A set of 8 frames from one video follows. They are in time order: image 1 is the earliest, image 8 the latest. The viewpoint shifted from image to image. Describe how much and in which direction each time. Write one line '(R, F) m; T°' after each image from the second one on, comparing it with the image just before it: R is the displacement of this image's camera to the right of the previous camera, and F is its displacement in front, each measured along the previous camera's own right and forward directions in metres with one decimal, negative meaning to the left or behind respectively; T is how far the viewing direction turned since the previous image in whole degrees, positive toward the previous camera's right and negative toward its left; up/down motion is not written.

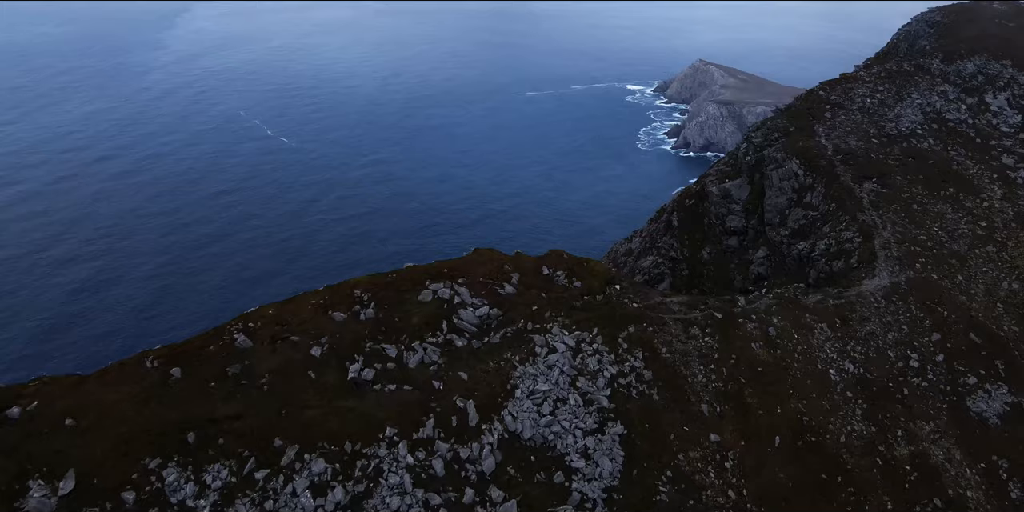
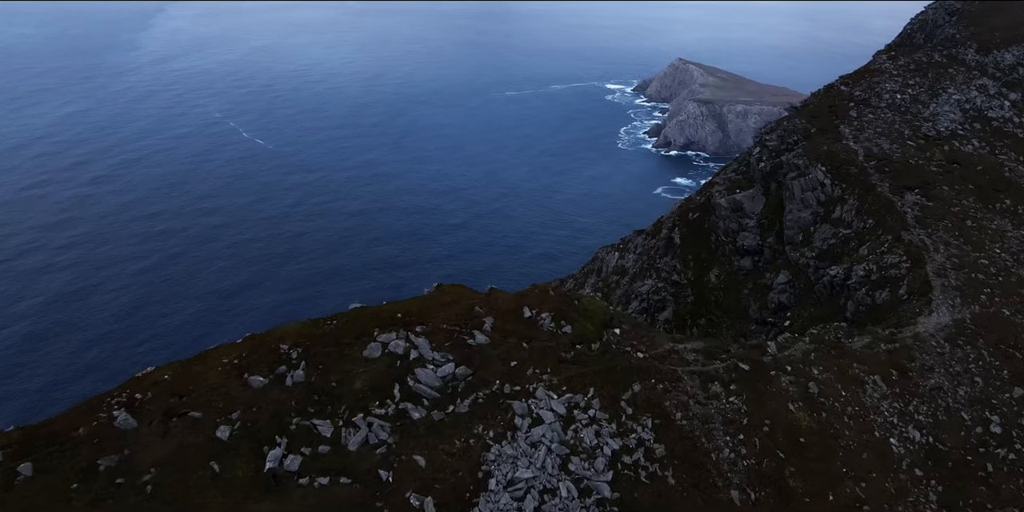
(+0.4, +5.5) m; +2°
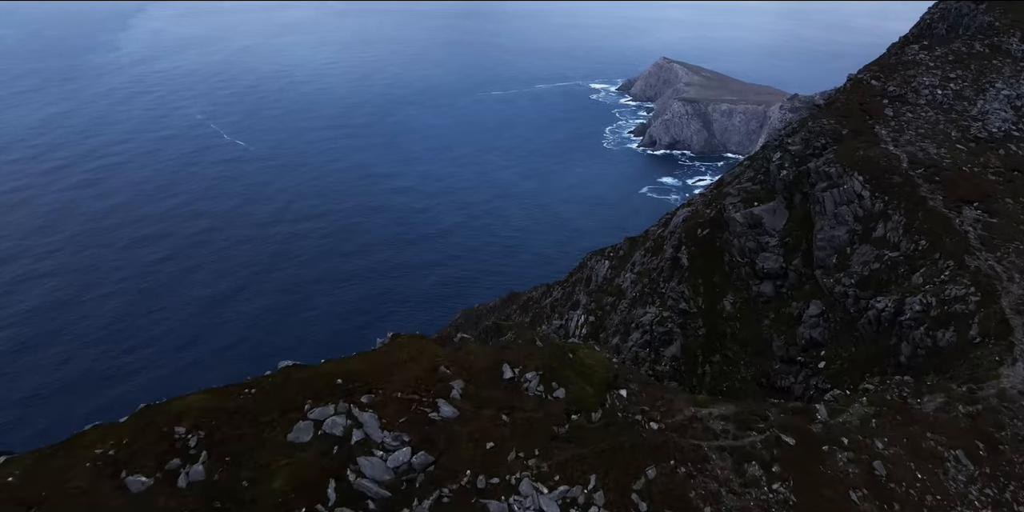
(+0.3, +4.7) m; +1°
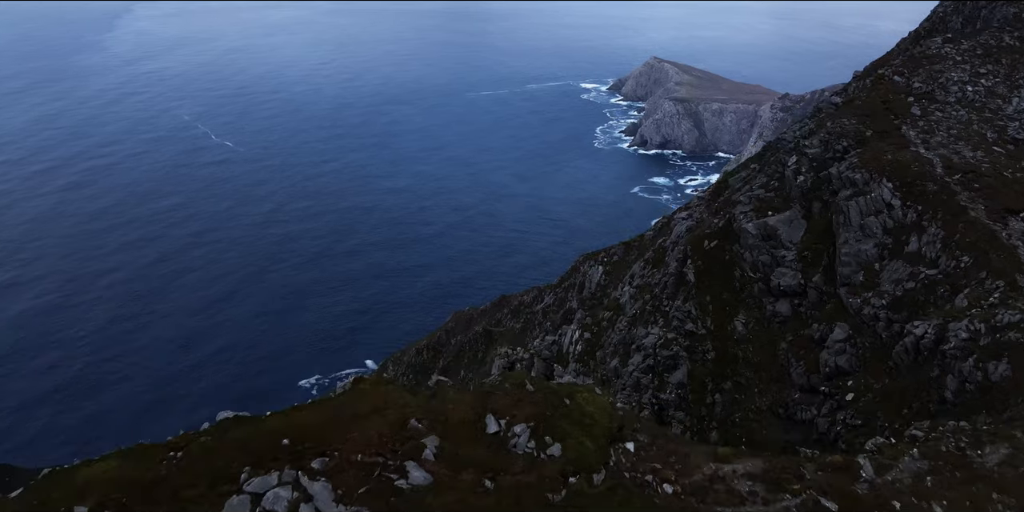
(+0.2, +2.7) m; +1°
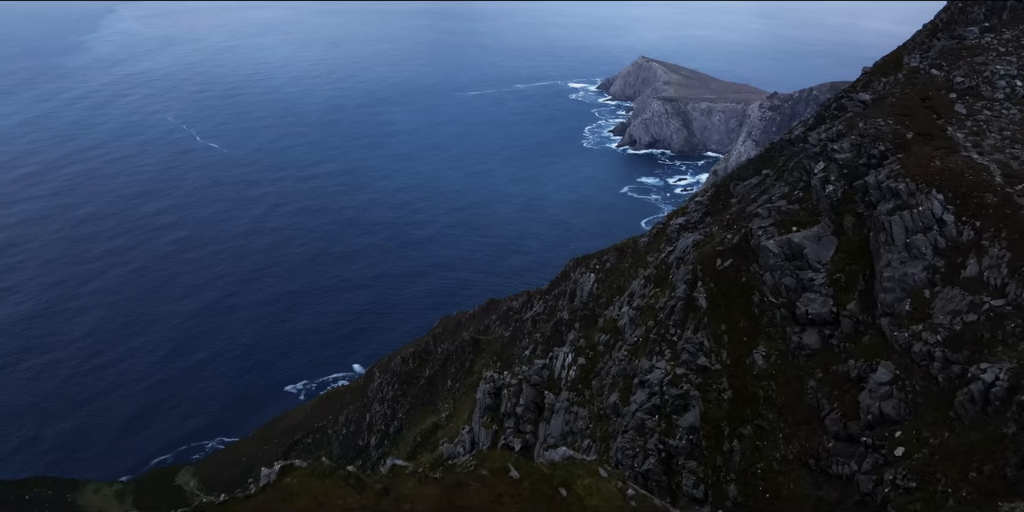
(+0.2, +3.4) m; +1°
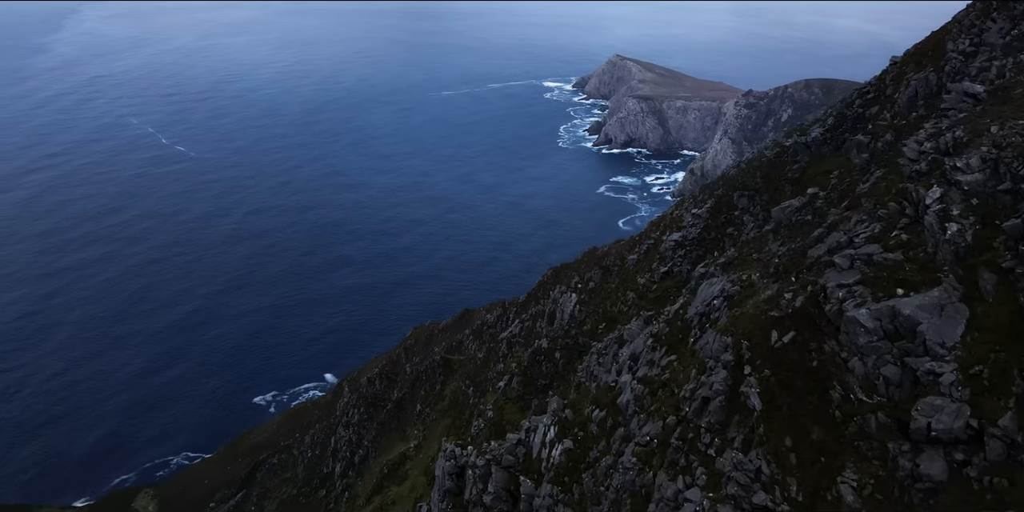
(+0.6, +7.5) m; +2°
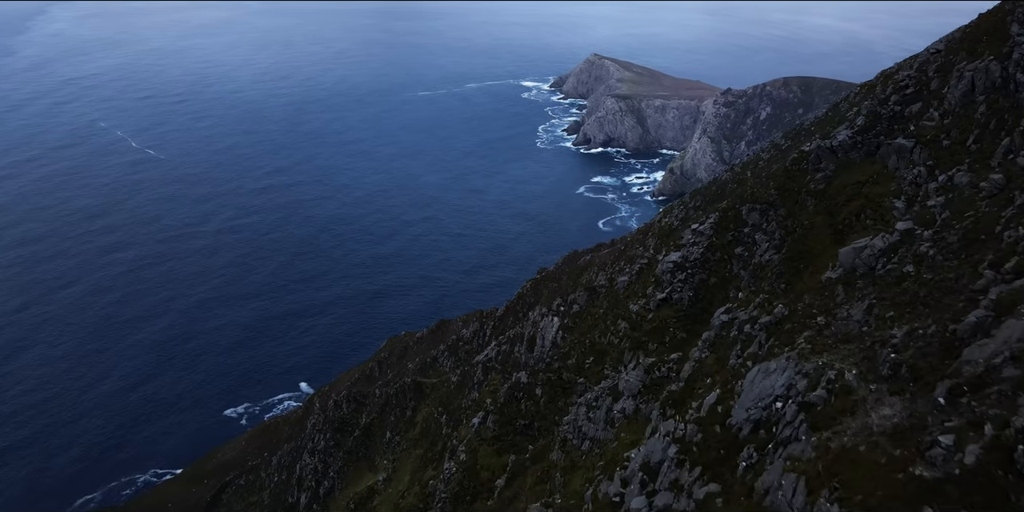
(+0.6, +6.7) m; +2°
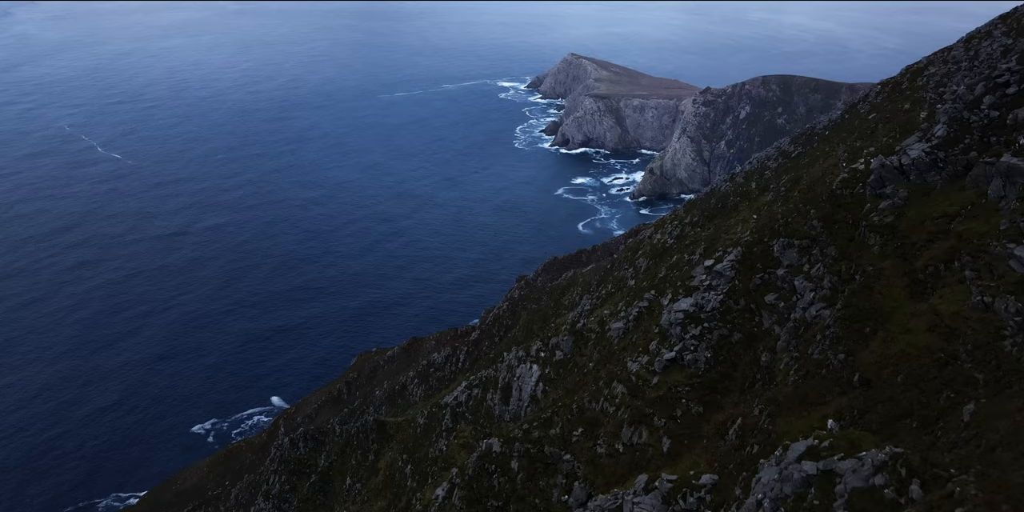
(+0.8, +8.7) m; +2°
